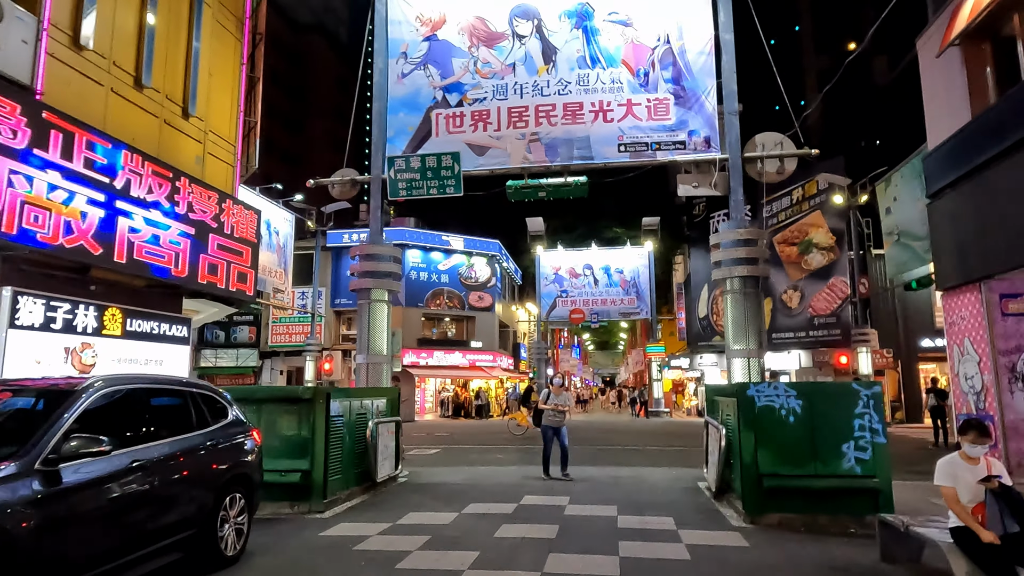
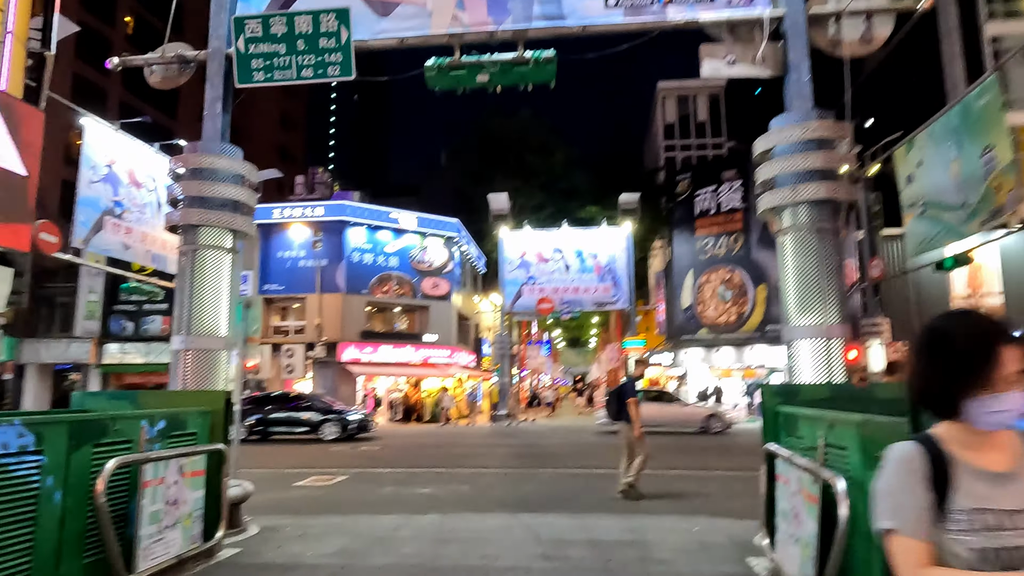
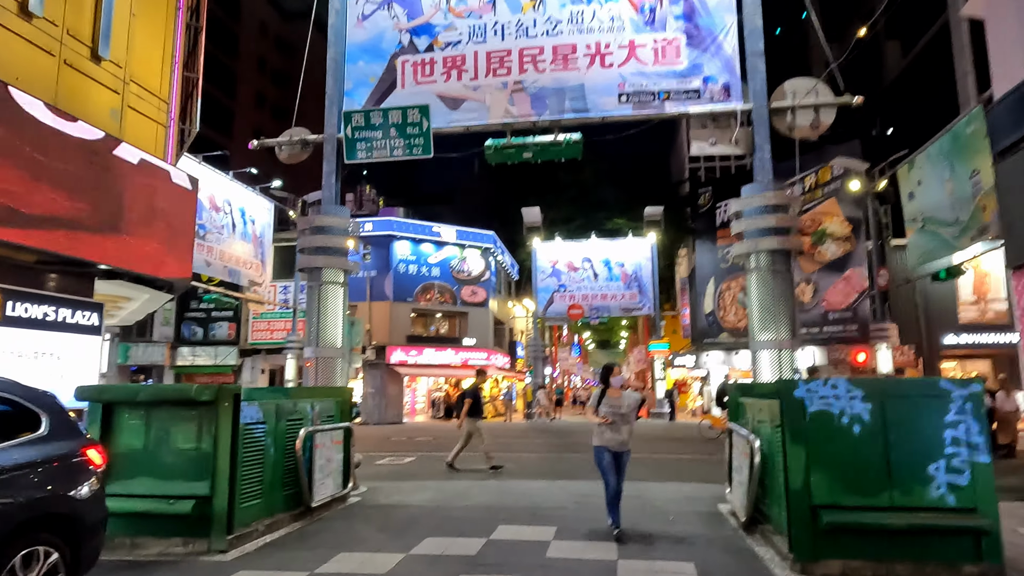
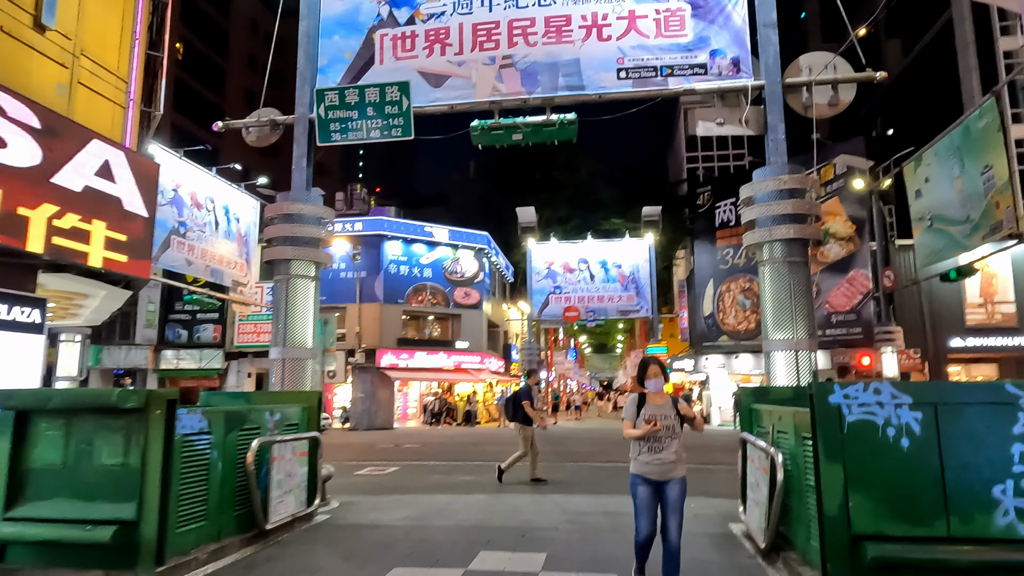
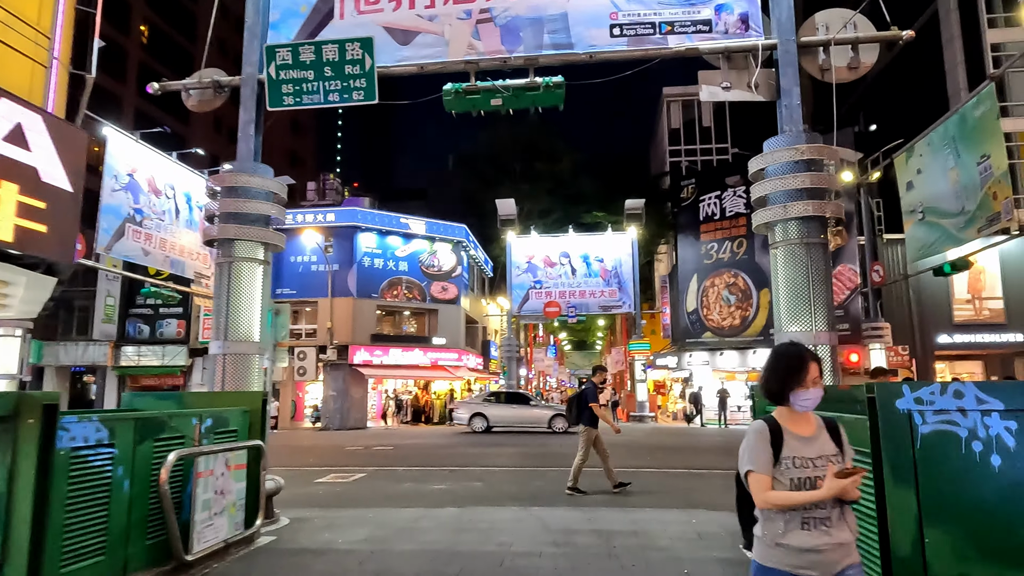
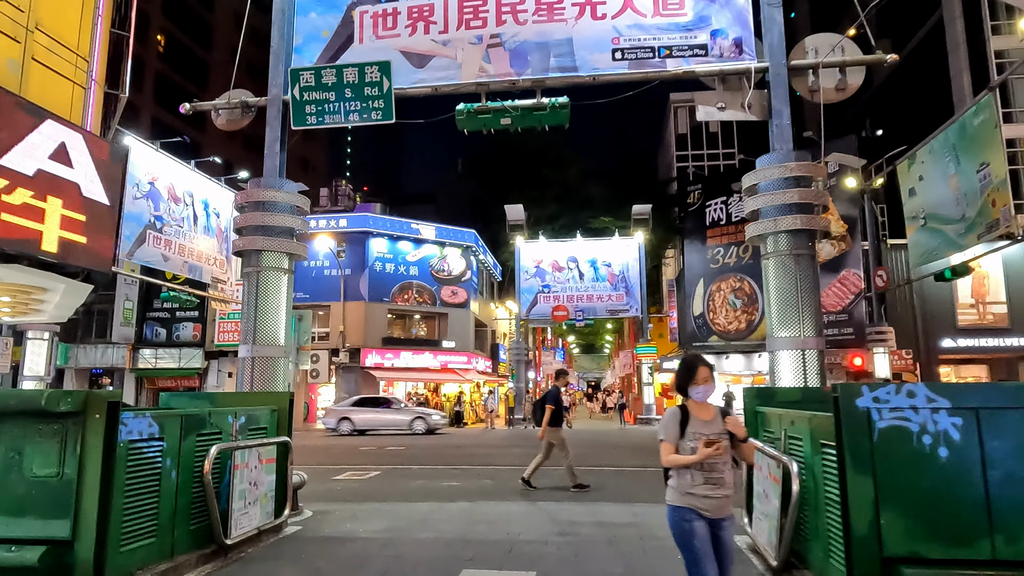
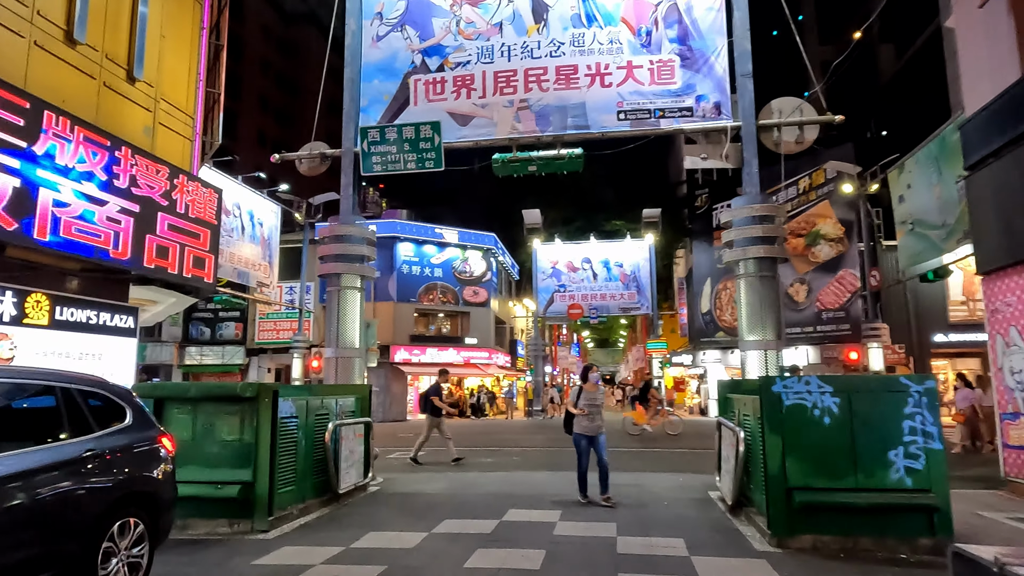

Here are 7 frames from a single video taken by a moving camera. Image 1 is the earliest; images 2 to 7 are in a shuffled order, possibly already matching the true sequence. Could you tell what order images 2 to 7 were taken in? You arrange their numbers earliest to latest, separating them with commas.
7, 3, 4, 6, 5, 2
